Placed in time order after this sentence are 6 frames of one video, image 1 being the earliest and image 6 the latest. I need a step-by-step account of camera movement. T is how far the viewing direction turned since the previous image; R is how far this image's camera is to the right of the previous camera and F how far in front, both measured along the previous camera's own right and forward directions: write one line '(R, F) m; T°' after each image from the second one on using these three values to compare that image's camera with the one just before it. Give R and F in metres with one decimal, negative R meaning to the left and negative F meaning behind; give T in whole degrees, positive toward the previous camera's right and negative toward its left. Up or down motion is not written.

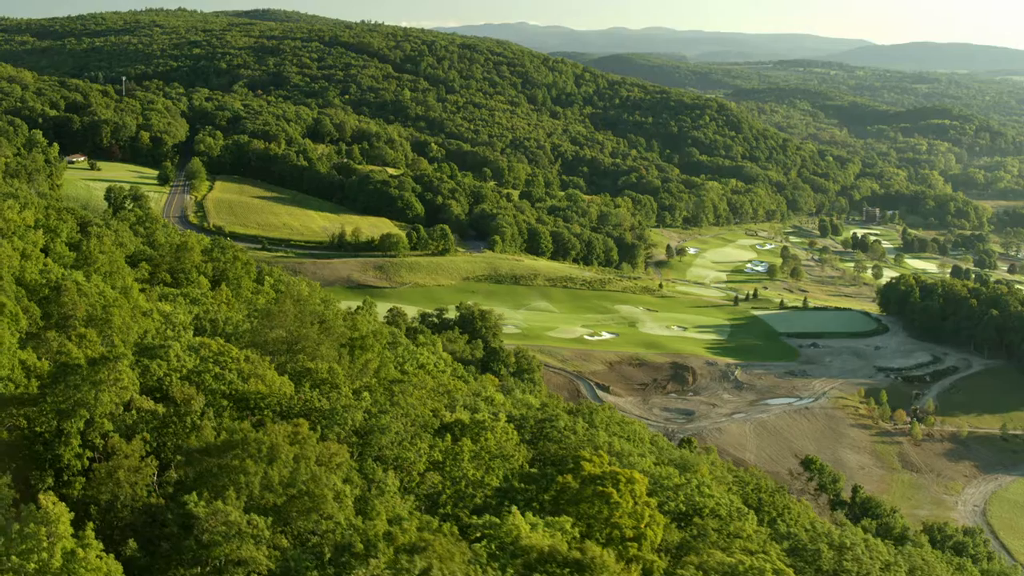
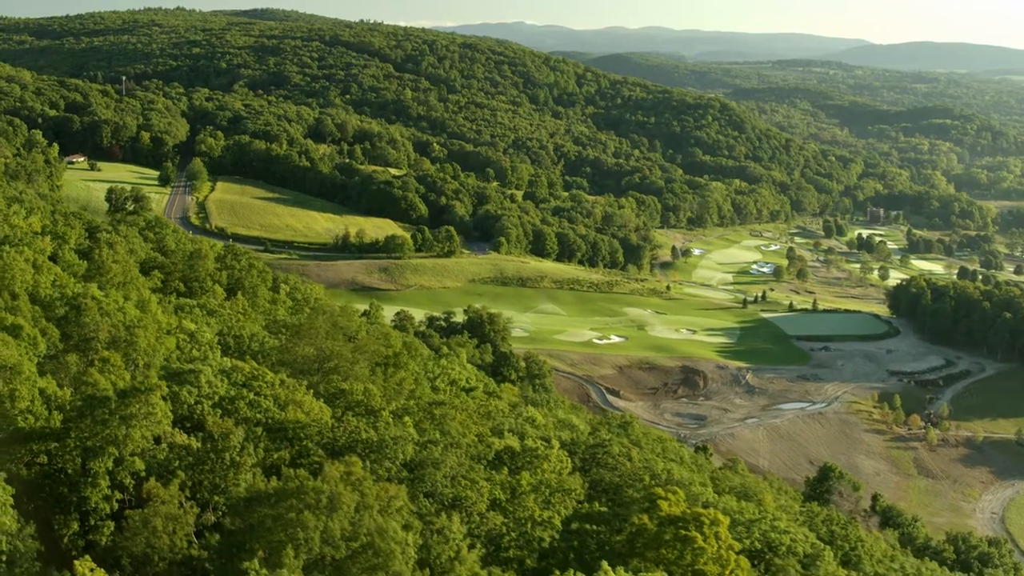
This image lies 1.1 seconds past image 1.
(-0.8, +0.9) m; 0°
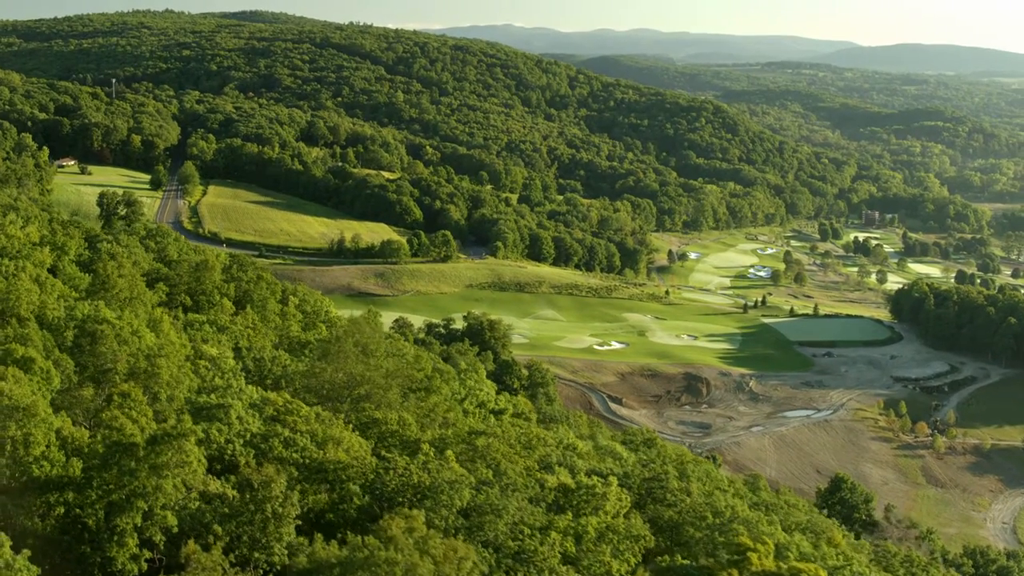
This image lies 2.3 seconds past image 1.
(-0.9, +1.0) m; +1°
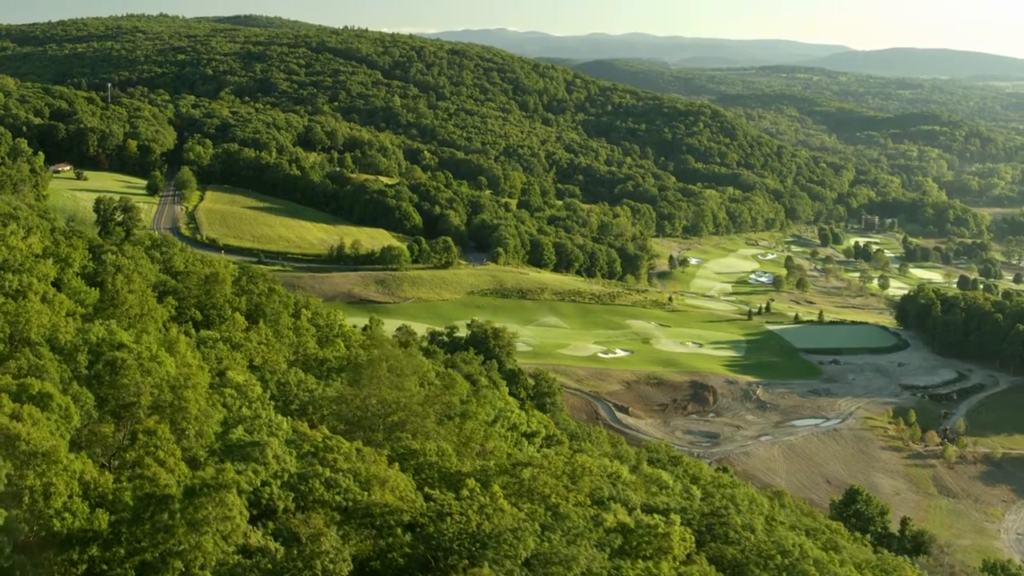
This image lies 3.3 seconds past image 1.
(-0.8, +0.9) m; 0°
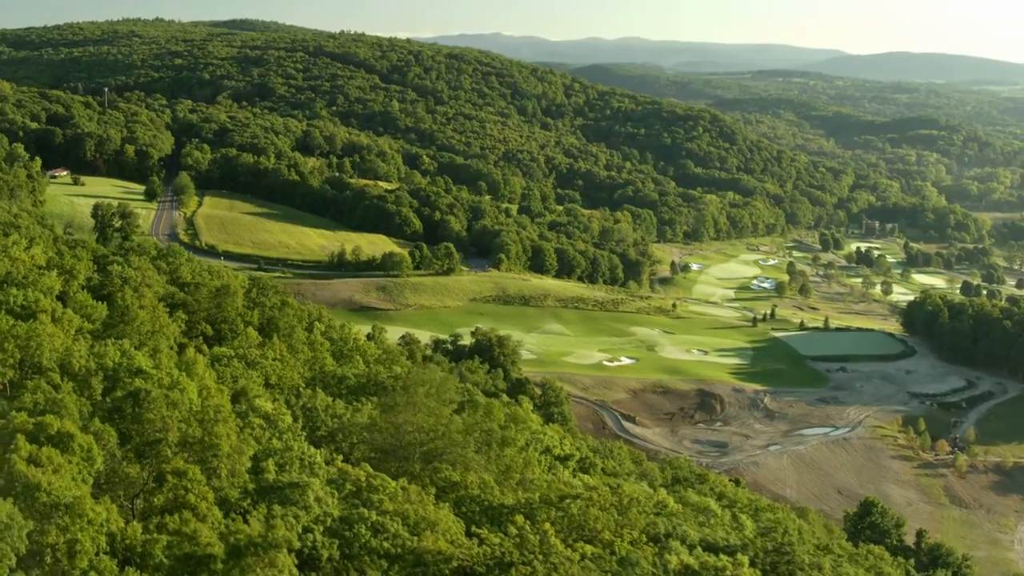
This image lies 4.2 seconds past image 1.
(-0.7, +0.8) m; 0°
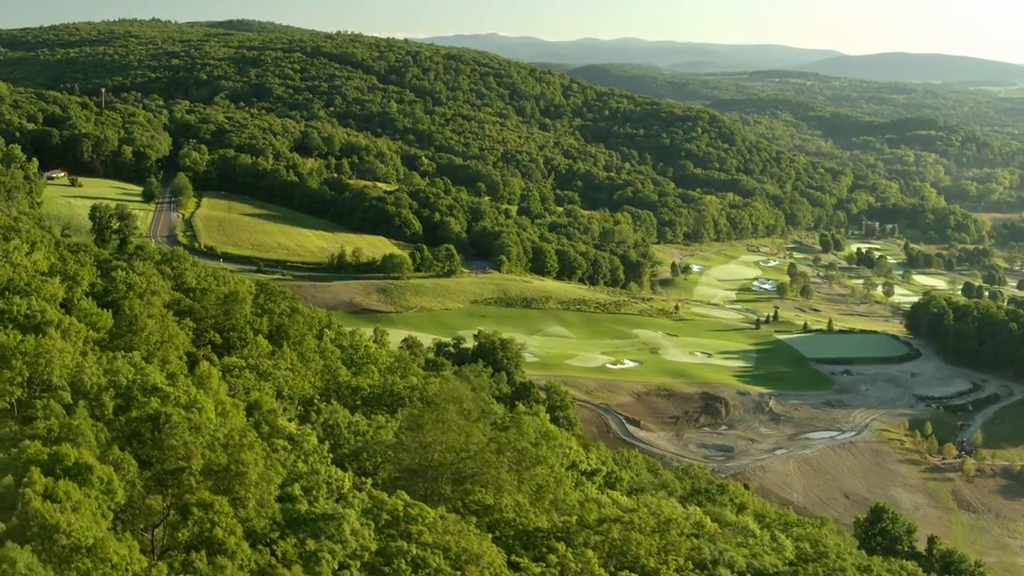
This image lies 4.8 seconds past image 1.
(-0.5, +0.6) m; 0°
